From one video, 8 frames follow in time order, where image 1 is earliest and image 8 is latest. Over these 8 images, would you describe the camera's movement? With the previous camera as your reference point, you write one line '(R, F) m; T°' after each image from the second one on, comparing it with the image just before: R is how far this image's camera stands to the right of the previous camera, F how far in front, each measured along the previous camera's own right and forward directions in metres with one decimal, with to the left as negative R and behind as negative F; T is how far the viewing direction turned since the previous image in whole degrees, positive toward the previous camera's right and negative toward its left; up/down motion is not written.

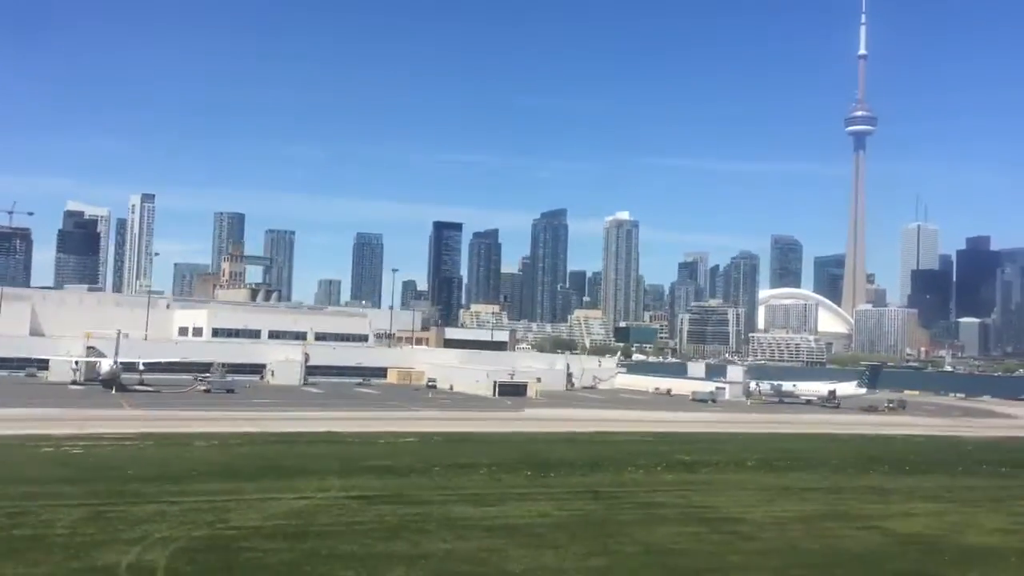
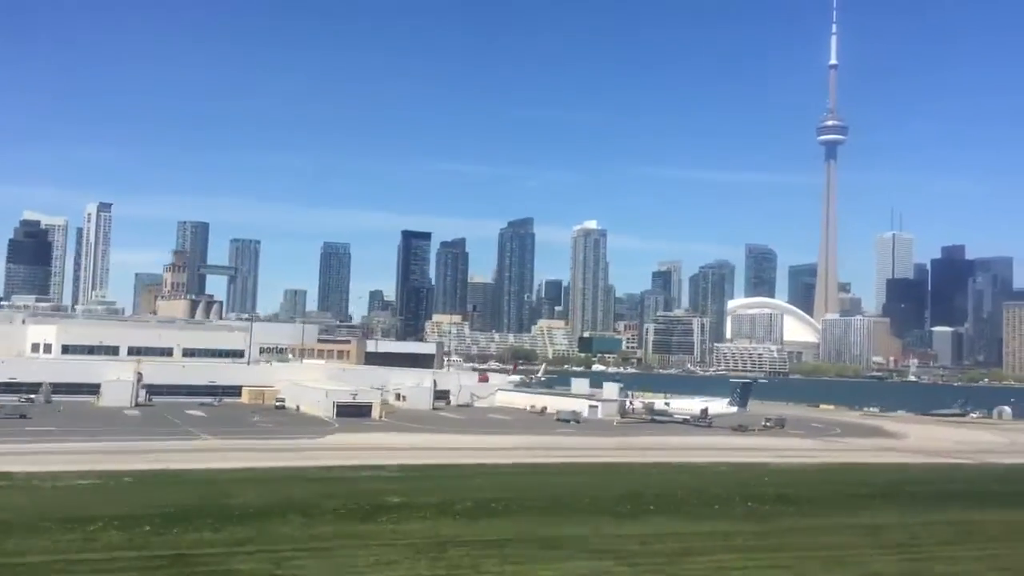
(+5.4, +2.0) m; +1°
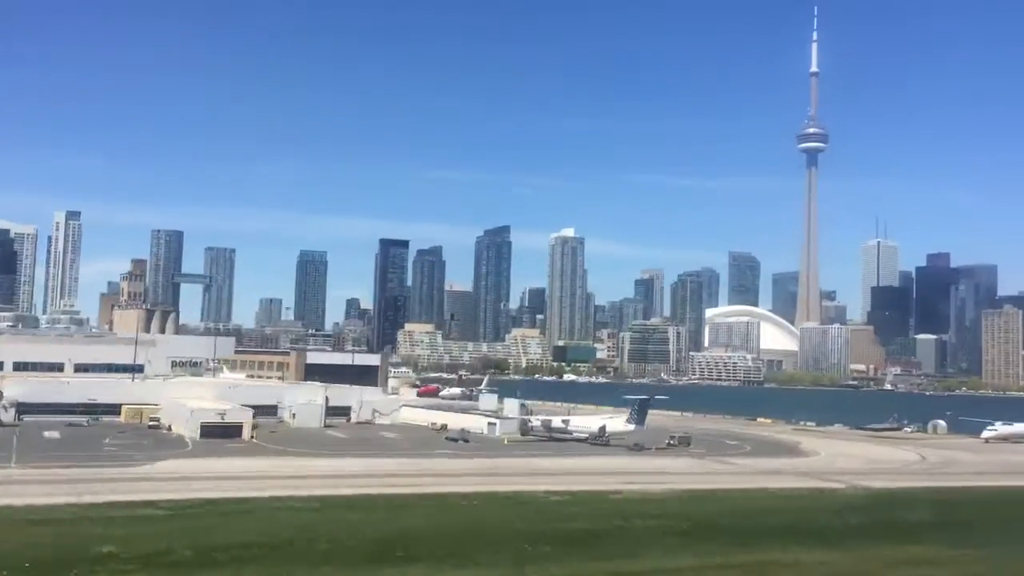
(+4.1, +1.7) m; +1°
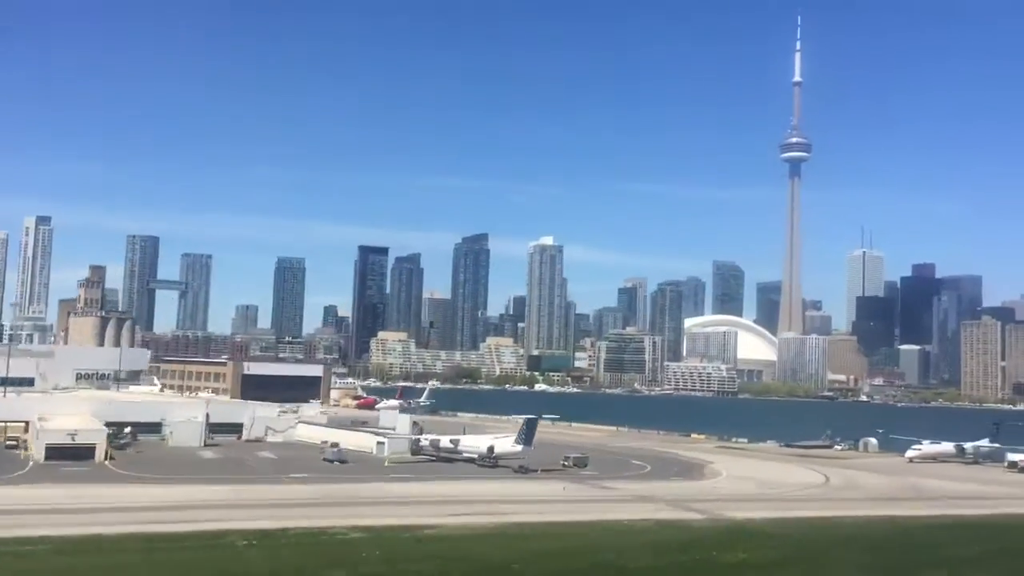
(+4.2, +1.7) m; 0°
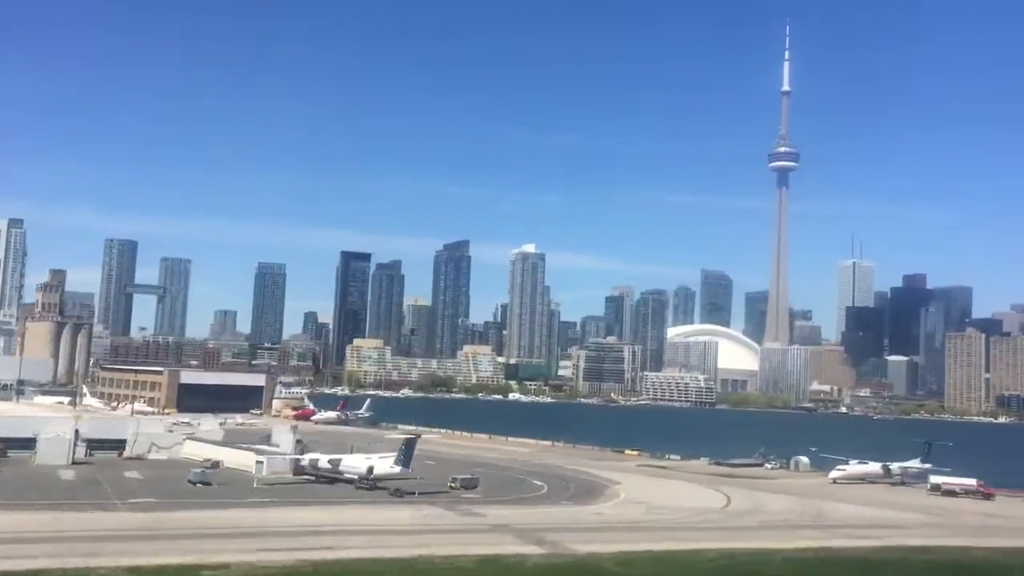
(+4.3, +1.8) m; 0°
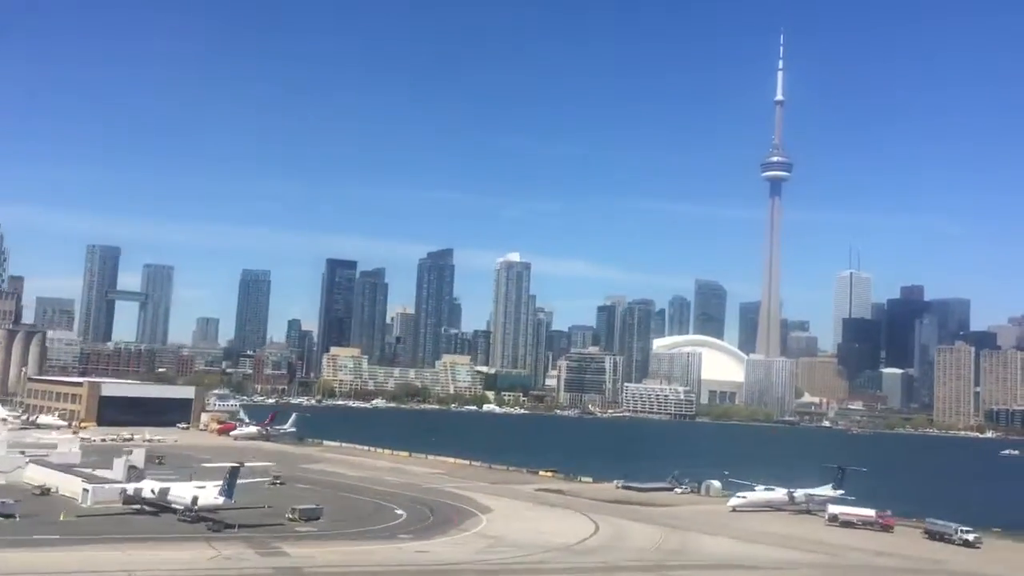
(+5.7, +2.5) m; 0°
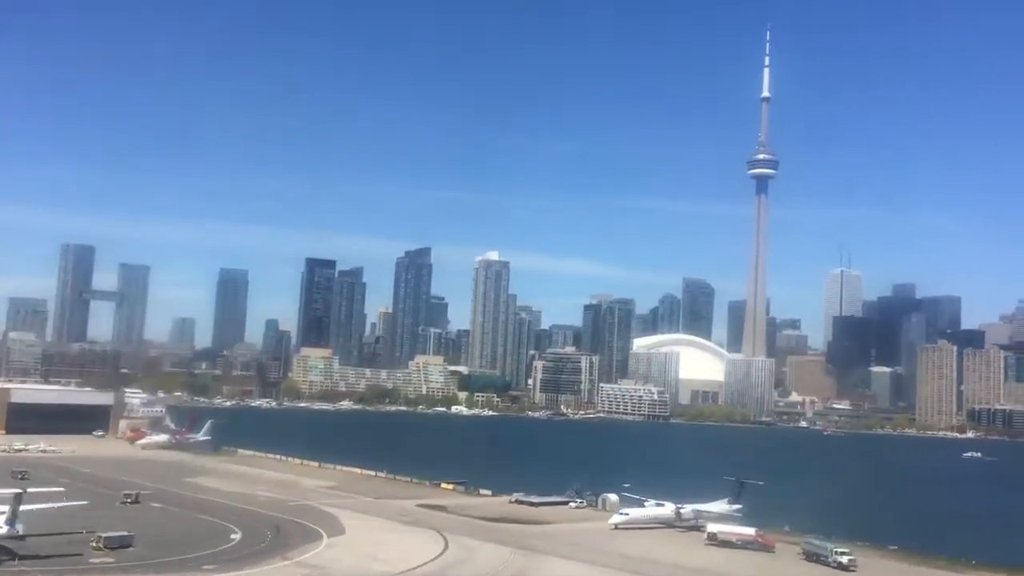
(+5.8, +2.5) m; 0°
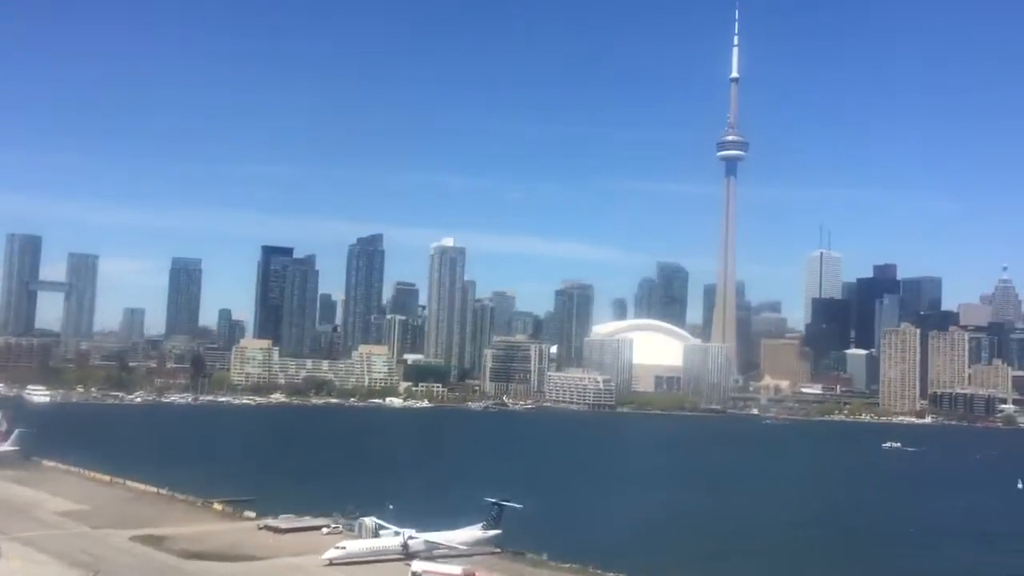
(+11.8, +5.1) m; 0°
